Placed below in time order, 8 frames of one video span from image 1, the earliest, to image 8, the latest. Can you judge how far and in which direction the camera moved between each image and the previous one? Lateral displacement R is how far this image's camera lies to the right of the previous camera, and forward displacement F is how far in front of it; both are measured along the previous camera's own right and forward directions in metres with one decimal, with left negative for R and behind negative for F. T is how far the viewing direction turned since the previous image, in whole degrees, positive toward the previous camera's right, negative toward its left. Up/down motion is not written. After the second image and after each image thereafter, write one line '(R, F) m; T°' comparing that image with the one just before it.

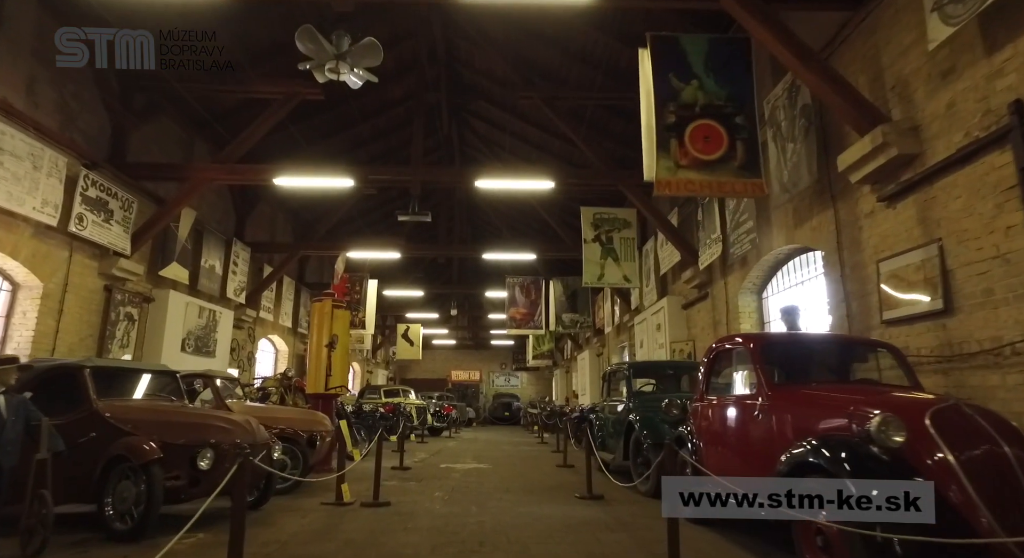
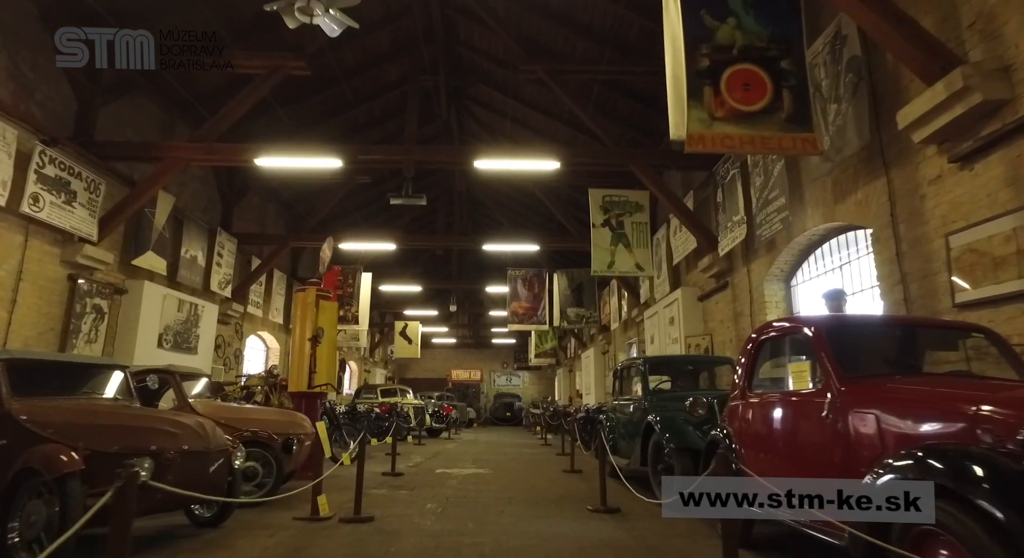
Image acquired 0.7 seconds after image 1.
(0.0, +0.8) m; 0°
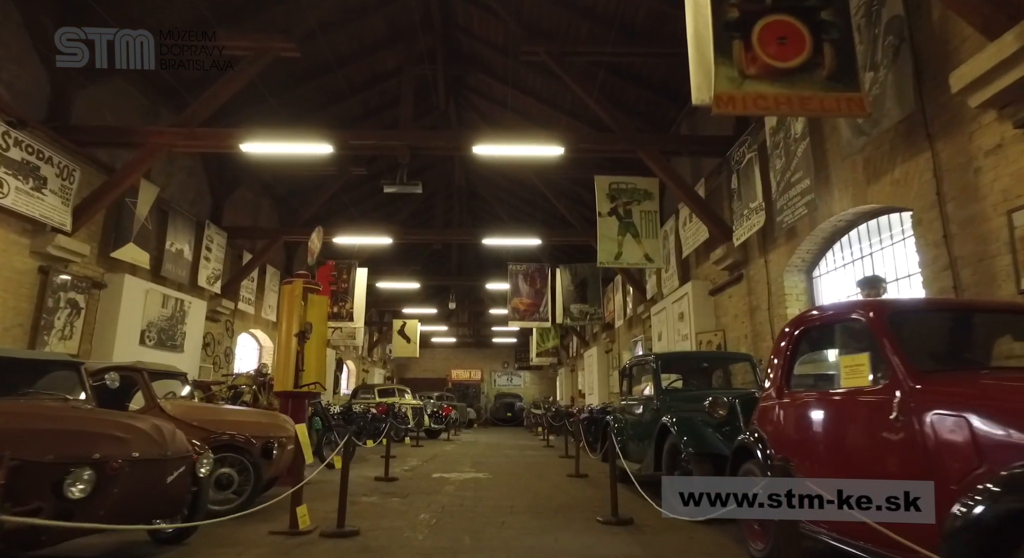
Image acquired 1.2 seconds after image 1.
(0.0, +0.5) m; 0°
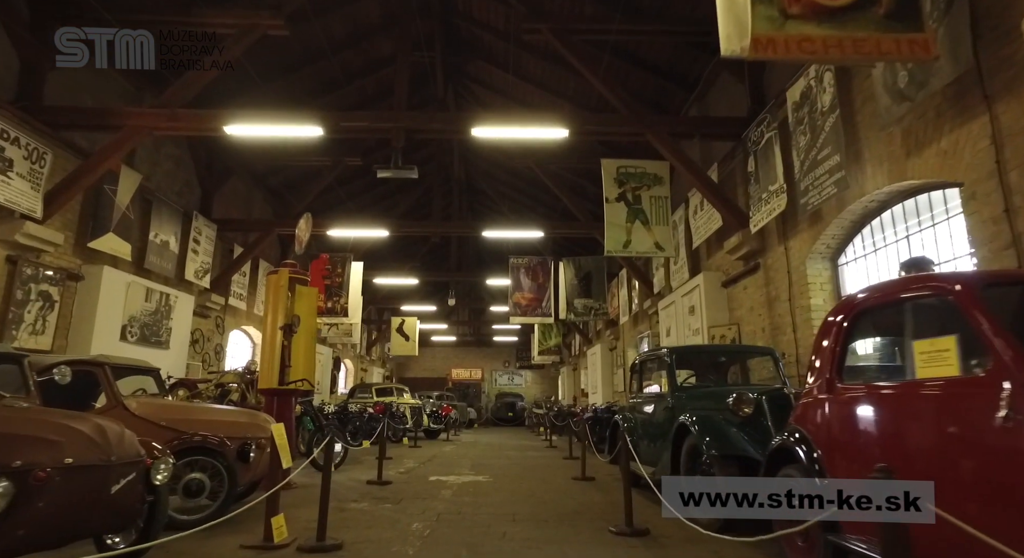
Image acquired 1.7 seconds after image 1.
(0.0, +0.5) m; 0°
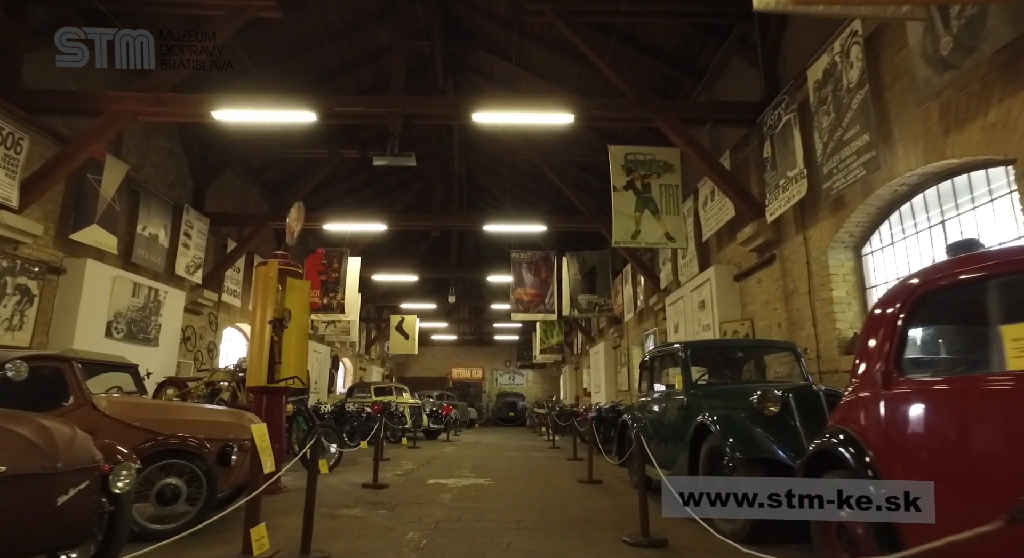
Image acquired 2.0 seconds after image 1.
(0.0, +0.4) m; 0°
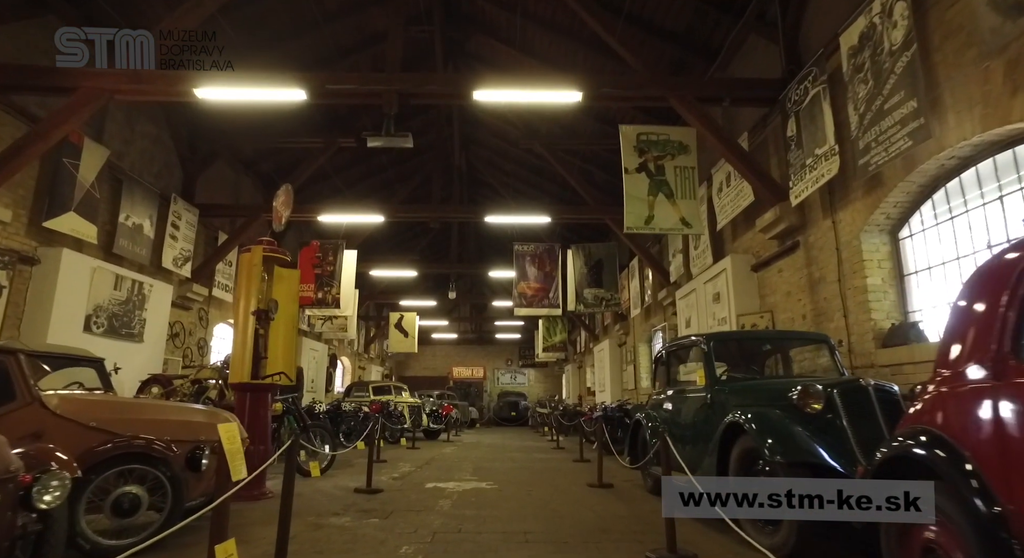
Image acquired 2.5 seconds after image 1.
(0.0, +0.5) m; 0°
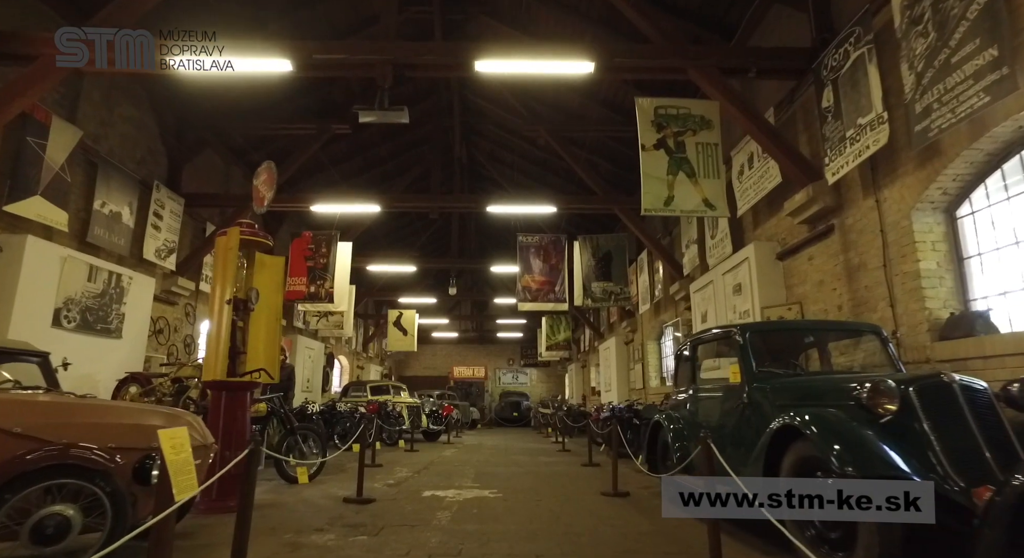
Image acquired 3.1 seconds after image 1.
(-0.1, +0.6) m; 0°
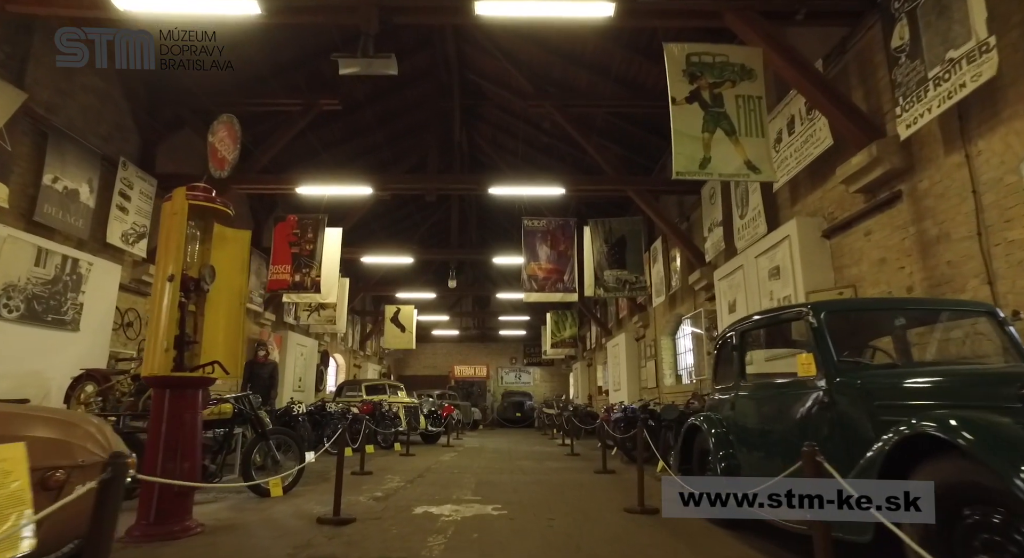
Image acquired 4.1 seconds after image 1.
(0.0, +1.0) m; 0°
